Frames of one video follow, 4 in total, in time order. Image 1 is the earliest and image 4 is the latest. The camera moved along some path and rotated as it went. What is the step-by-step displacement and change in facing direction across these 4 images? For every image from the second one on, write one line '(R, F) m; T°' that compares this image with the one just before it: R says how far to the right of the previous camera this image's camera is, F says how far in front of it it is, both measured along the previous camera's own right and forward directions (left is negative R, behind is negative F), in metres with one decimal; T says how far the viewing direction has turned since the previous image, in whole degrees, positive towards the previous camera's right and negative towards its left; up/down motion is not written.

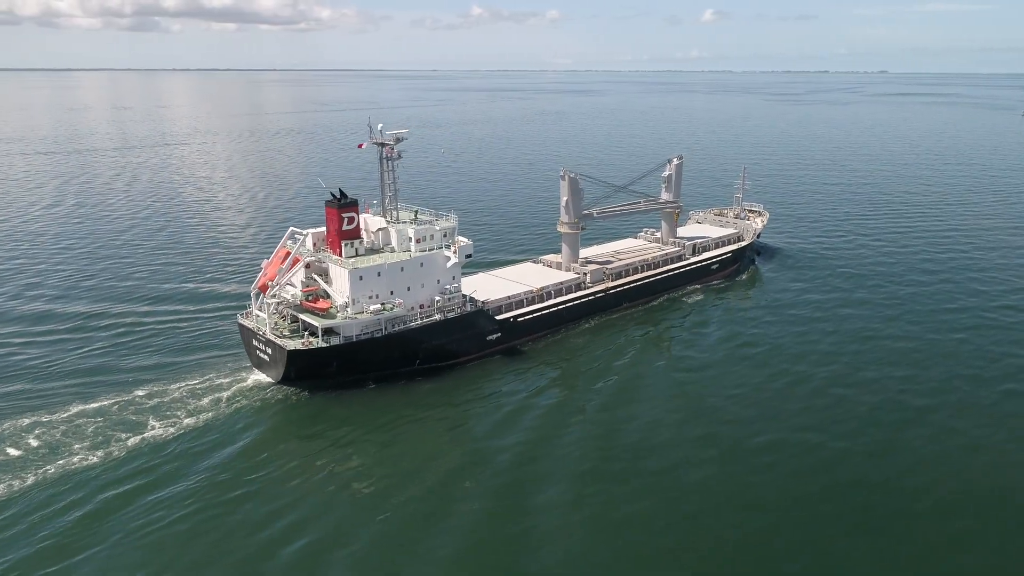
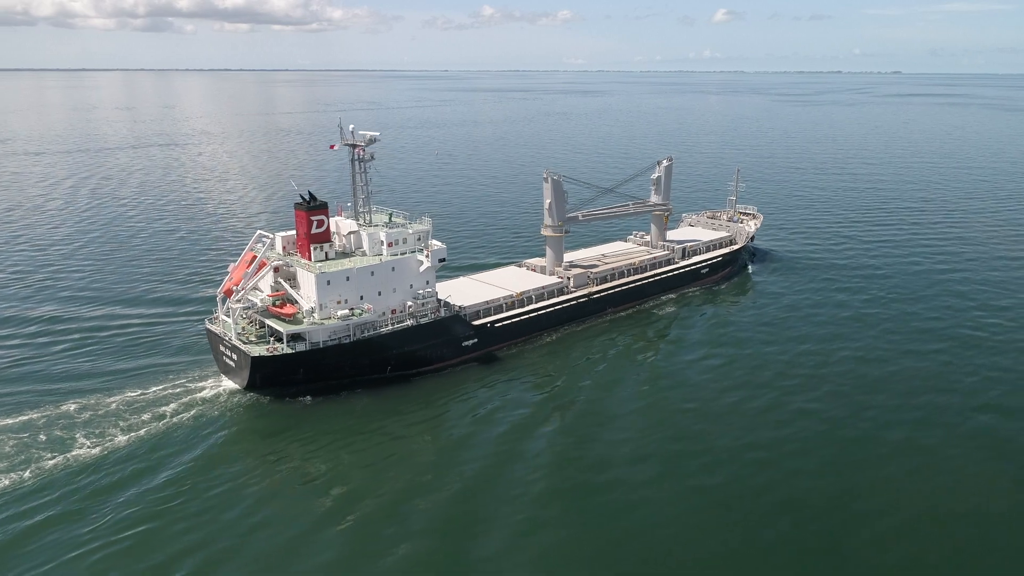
(+2.0, +1.0) m; -1°
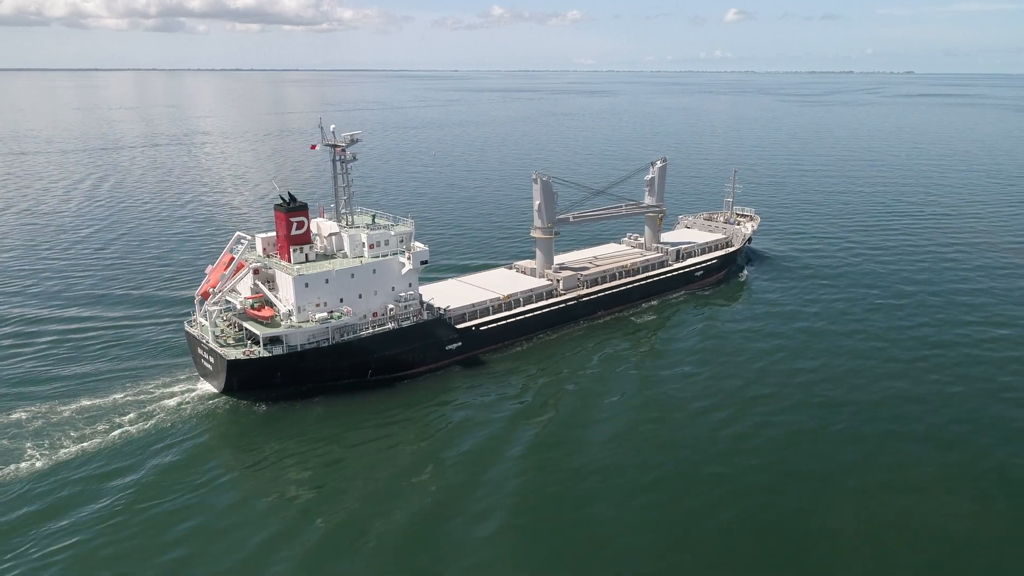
(+1.4, +0.7) m; -1°
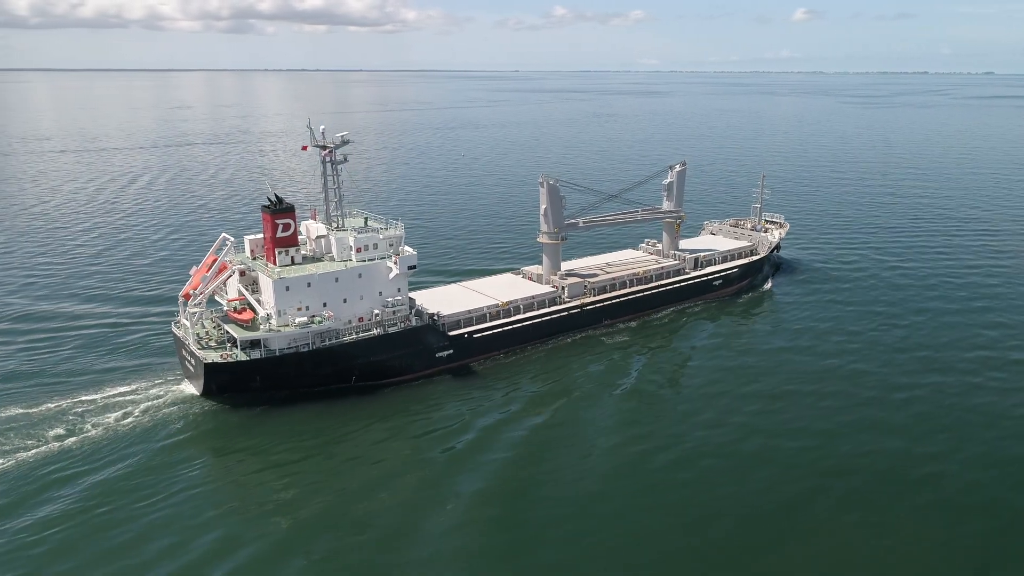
(+3.5, +1.5) m; -4°
